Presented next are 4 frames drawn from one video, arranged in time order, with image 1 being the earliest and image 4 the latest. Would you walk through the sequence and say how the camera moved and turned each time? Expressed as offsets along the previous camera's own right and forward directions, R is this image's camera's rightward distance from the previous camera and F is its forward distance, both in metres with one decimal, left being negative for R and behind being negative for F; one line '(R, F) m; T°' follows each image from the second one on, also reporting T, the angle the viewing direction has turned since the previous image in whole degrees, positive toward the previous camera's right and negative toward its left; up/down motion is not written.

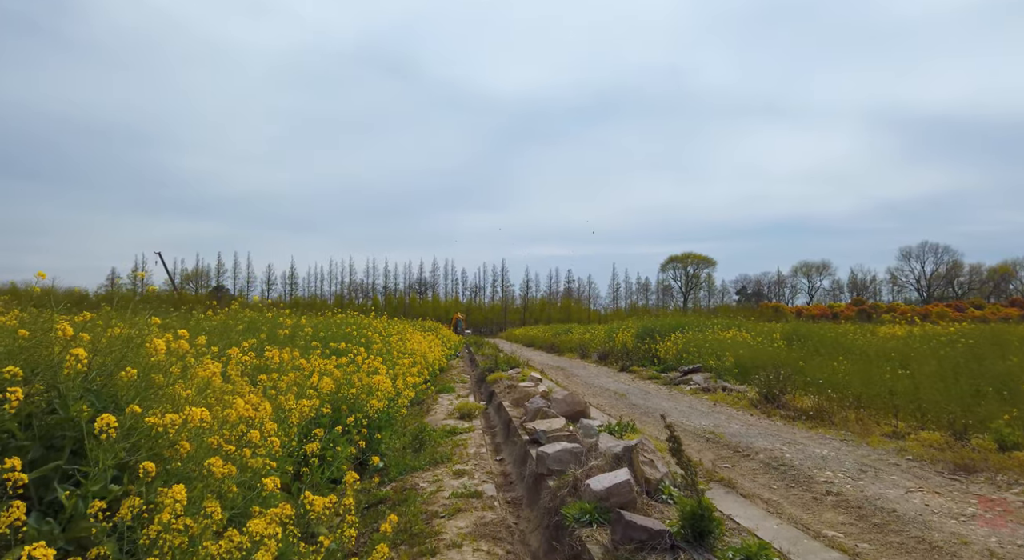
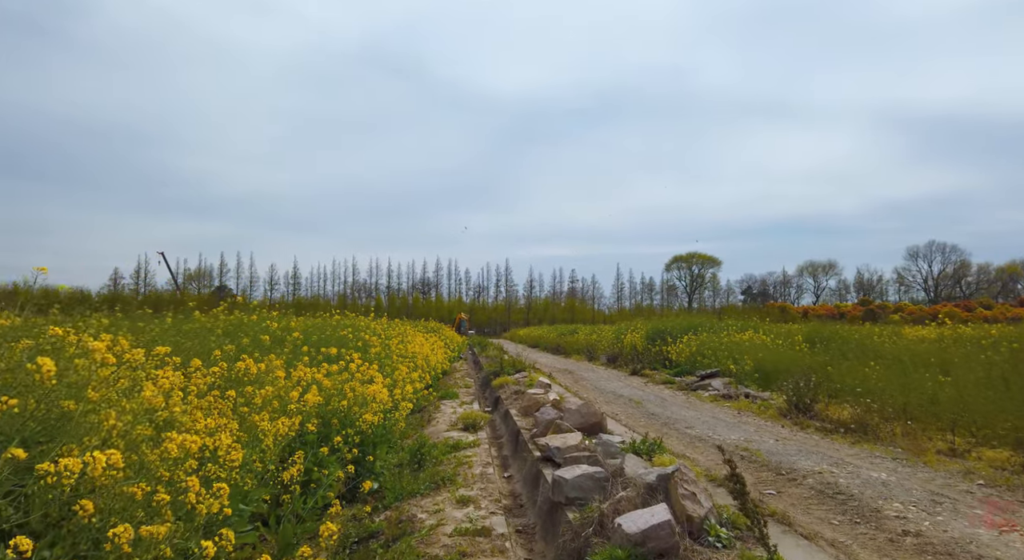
(-0.1, +0.7) m; 0°
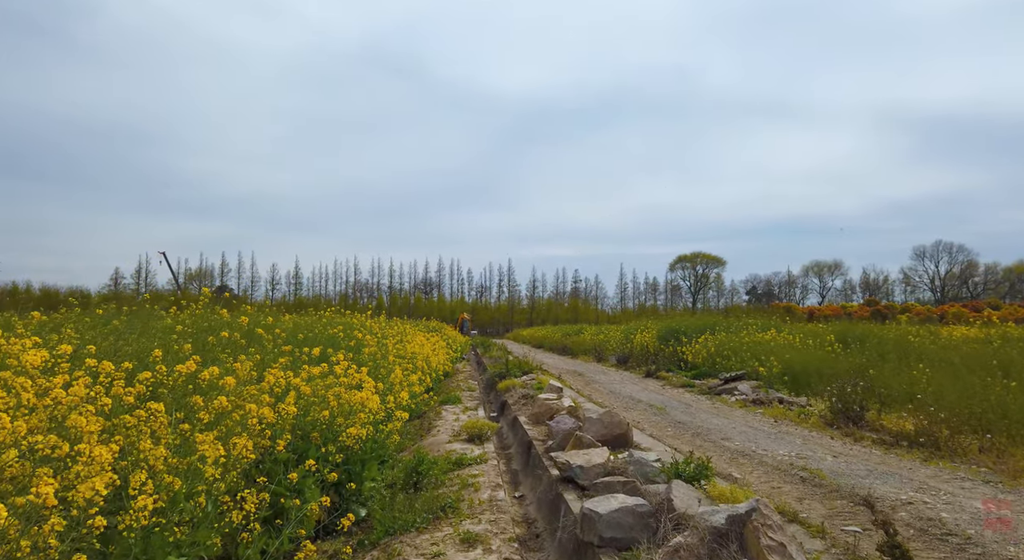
(-0.1, +1.0) m; 0°
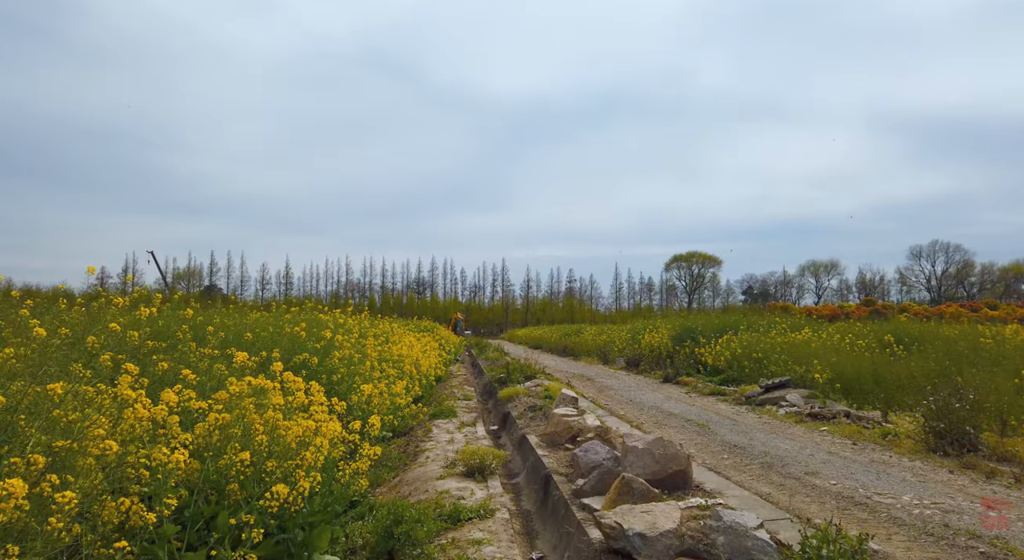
(-0.2, +1.8) m; +1°
